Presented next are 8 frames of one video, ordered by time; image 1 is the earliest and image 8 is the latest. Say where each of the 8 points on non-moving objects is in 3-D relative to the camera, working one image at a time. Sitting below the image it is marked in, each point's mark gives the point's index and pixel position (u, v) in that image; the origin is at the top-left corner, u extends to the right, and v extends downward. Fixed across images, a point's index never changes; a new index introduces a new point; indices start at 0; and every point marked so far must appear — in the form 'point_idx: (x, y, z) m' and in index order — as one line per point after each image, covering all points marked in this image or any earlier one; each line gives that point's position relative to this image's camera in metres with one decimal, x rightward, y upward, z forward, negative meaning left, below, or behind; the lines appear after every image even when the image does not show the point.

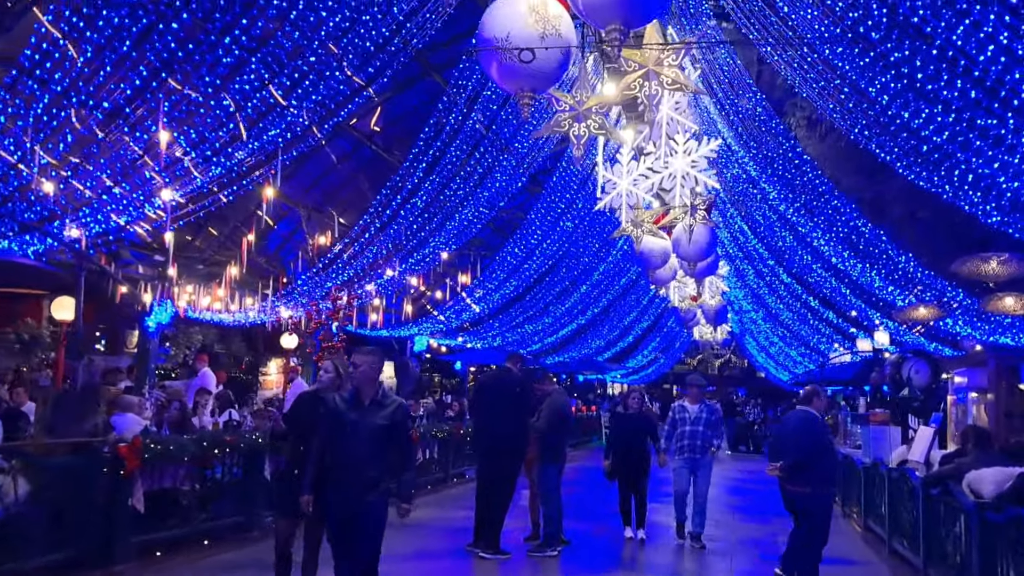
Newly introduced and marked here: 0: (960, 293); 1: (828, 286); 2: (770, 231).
0: (+5.9, -0.1, +11.5) m
1: (+6.6, 0.0, +18.3) m
2: (+5.3, +1.2, +17.9) m
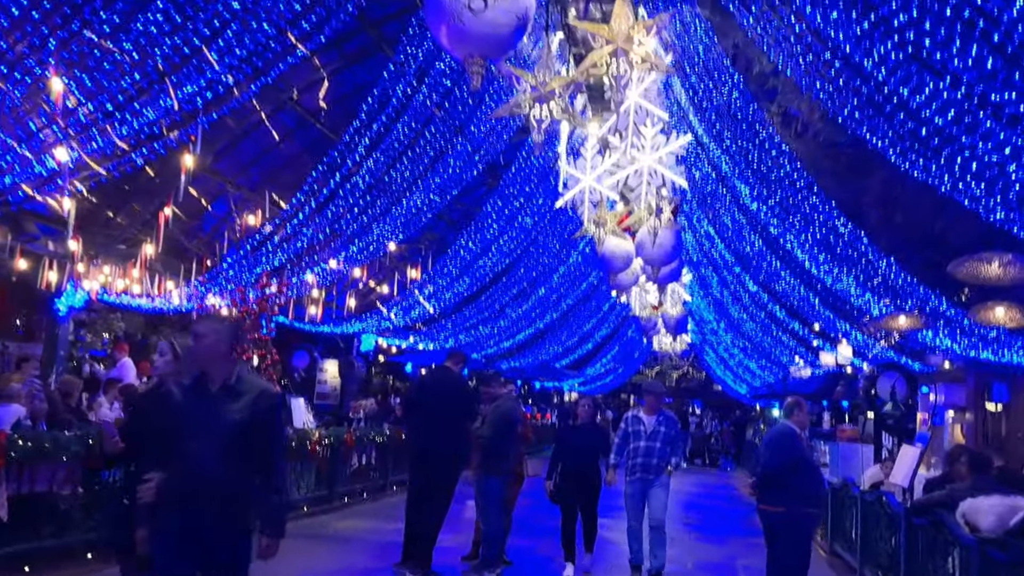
0: (+5.3, -0.2, +10.6) m
1: (+5.7, -0.1, +17.5) m
2: (+4.4, +1.1, +16.9) m
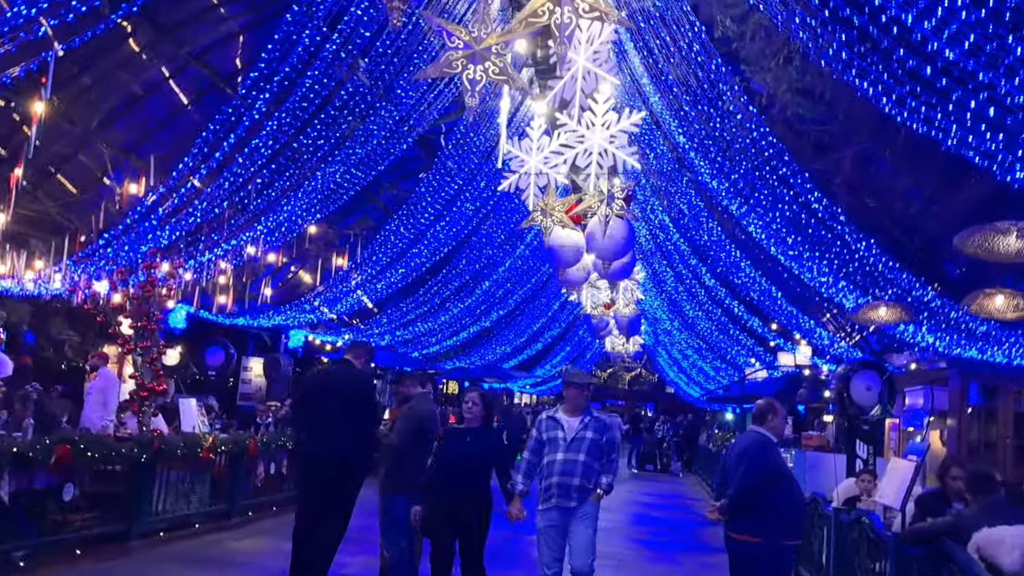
0: (+4.4, 0.0, +9.2) m
1: (+4.5, 0.0, +16.1) m
2: (+3.3, +1.2, +15.5) m
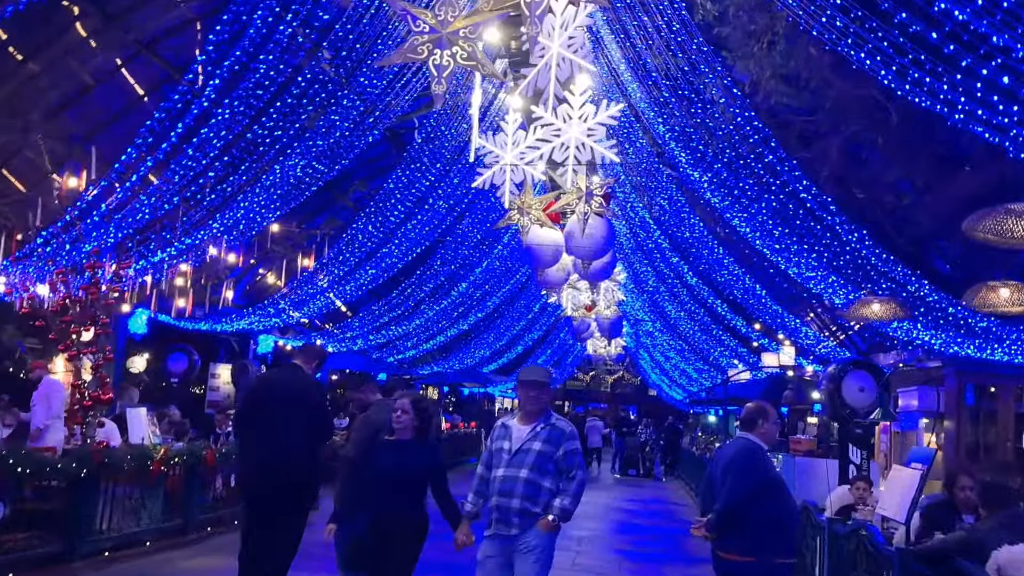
0: (+4.1, 0.0, +8.7) m
1: (+4.0, 0.0, +15.5) m
2: (+2.8, +1.2, +14.9) m
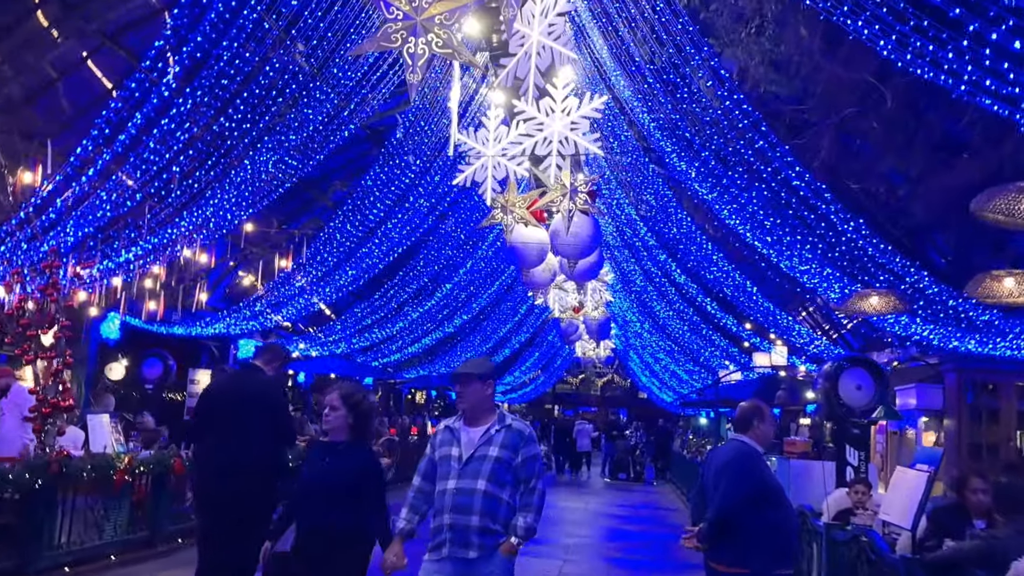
0: (+3.9, +0.1, +8.2) m
1: (+3.8, 0.0, +15.1) m
2: (+2.5, +1.3, +14.5) m
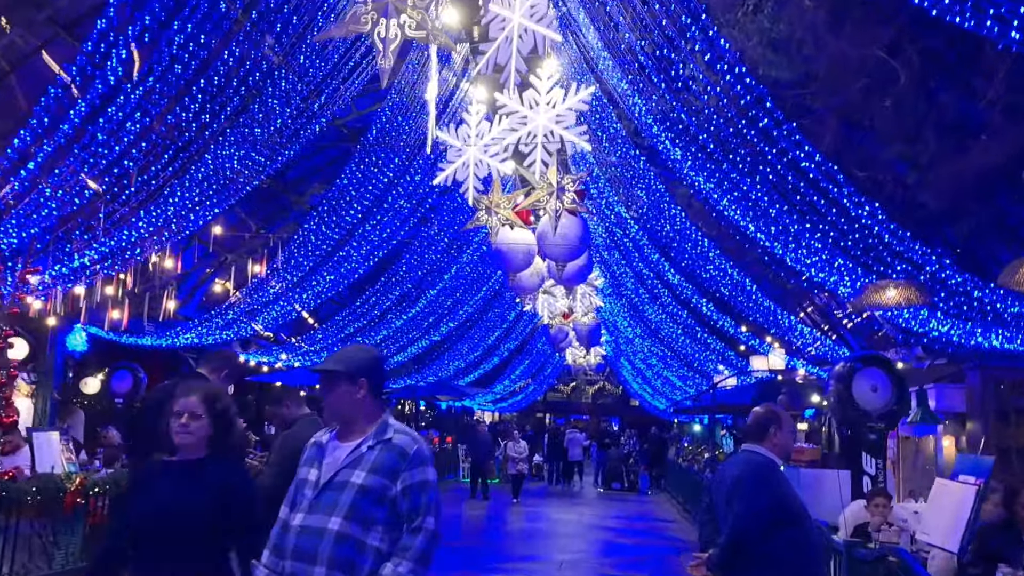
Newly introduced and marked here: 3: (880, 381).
0: (+3.8, +0.2, +7.5) m
1: (+3.5, +0.1, +14.4) m
2: (+2.3, +1.3, +13.8) m
3: (+3.5, -0.9, +8.3) m
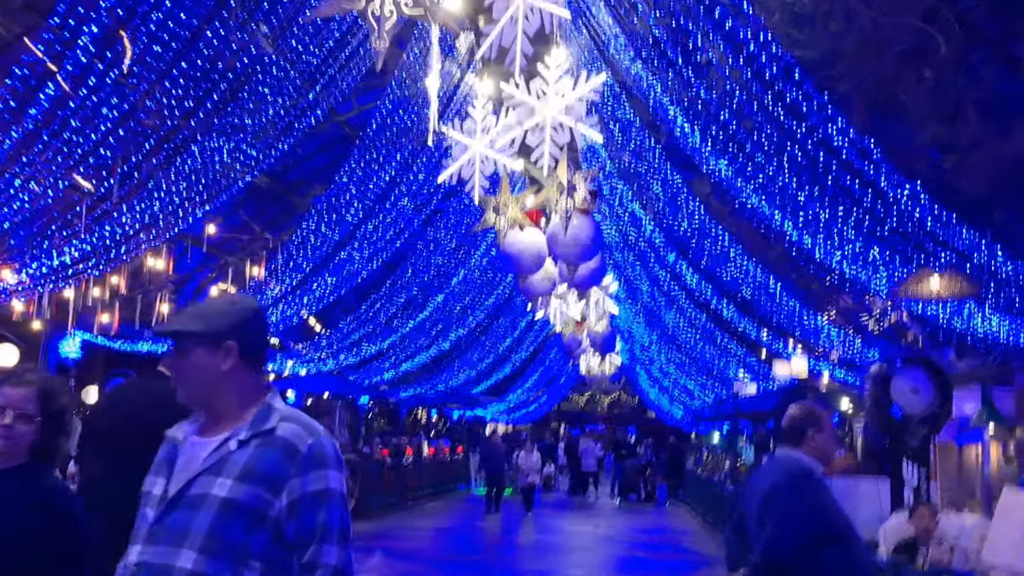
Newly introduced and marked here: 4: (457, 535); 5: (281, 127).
0: (+3.8, +0.3, +6.8) m
1: (+3.7, +0.1, +13.7) m
2: (+2.4, +1.3, +13.1) m
3: (+3.5, -0.8, +7.6) m
4: (-1.1, -4.9, +17.4) m
5: (-2.8, +2.0, +10.5) m
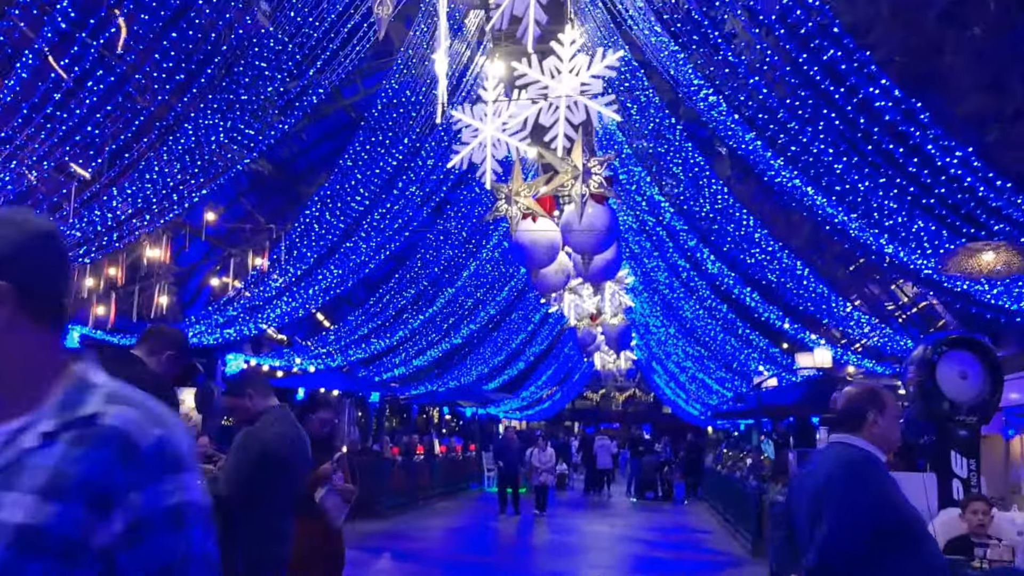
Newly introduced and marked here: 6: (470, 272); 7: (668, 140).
0: (+3.9, +0.5, +6.2) m
1: (+3.9, +0.3, +13.0) m
2: (+2.6, +1.5, +12.5) m
3: (+3.6, -0.6, +7.0) m
4: (-0.8, -4.8, +16.8) m
5: (-2.6, +2.1, +10.0) m
6: (-0.9, +0.4, +18.9) m
7: (+2.0, +2.0, +12.0) m
